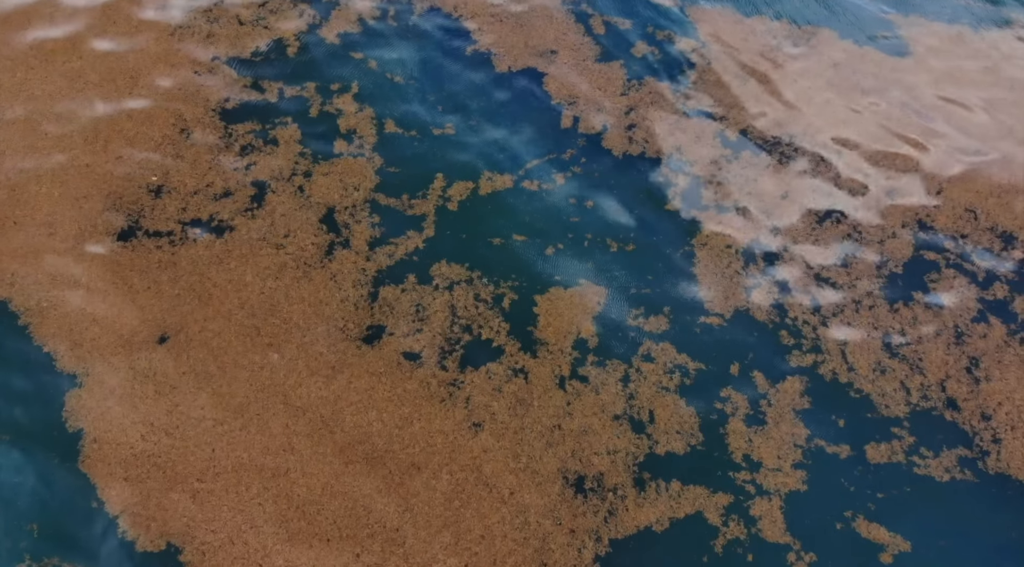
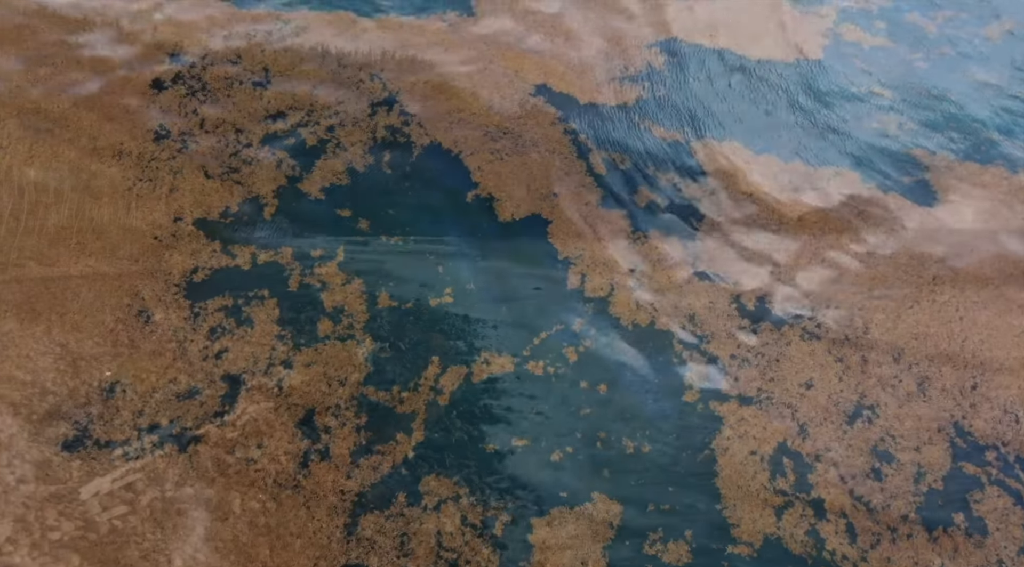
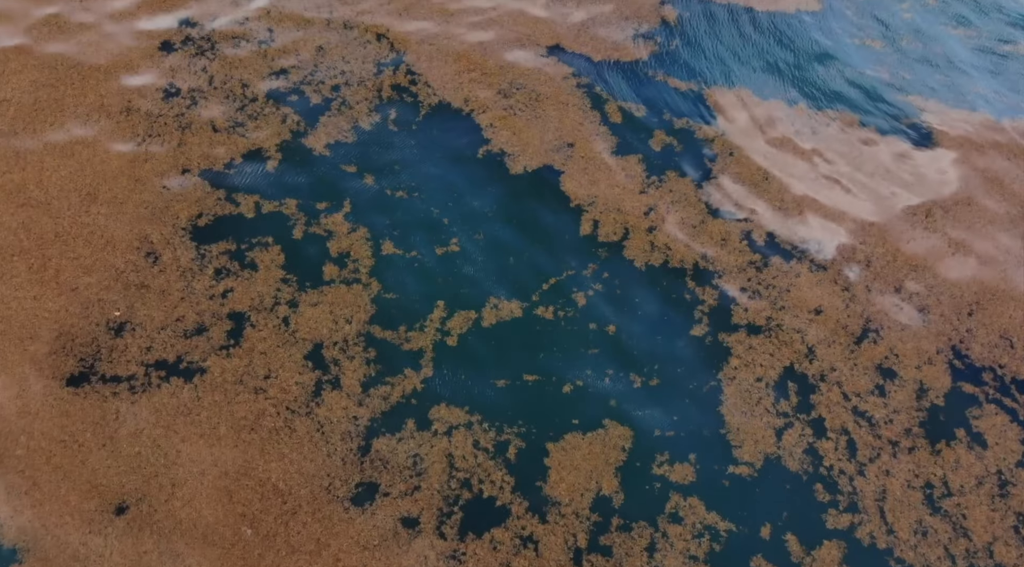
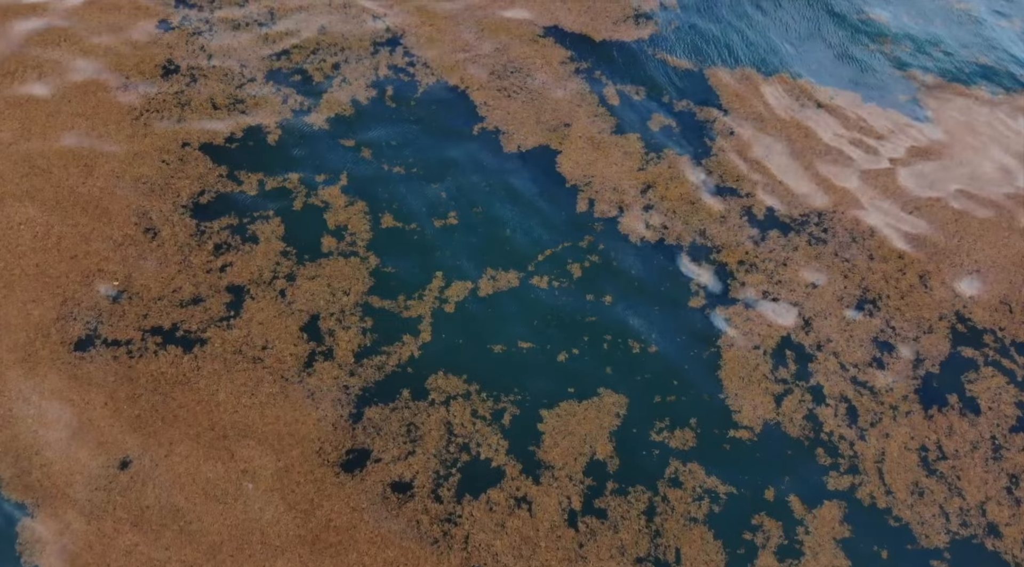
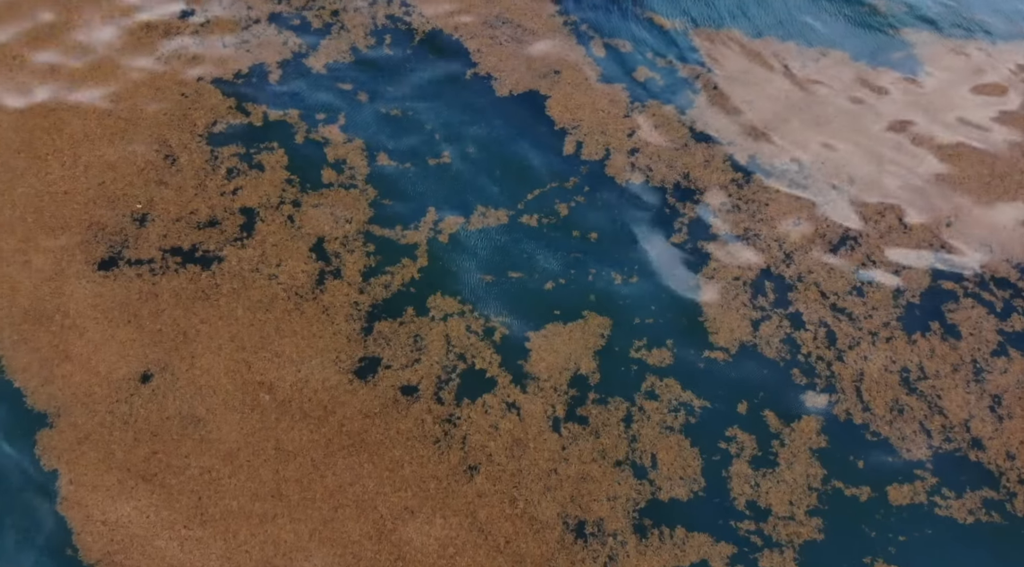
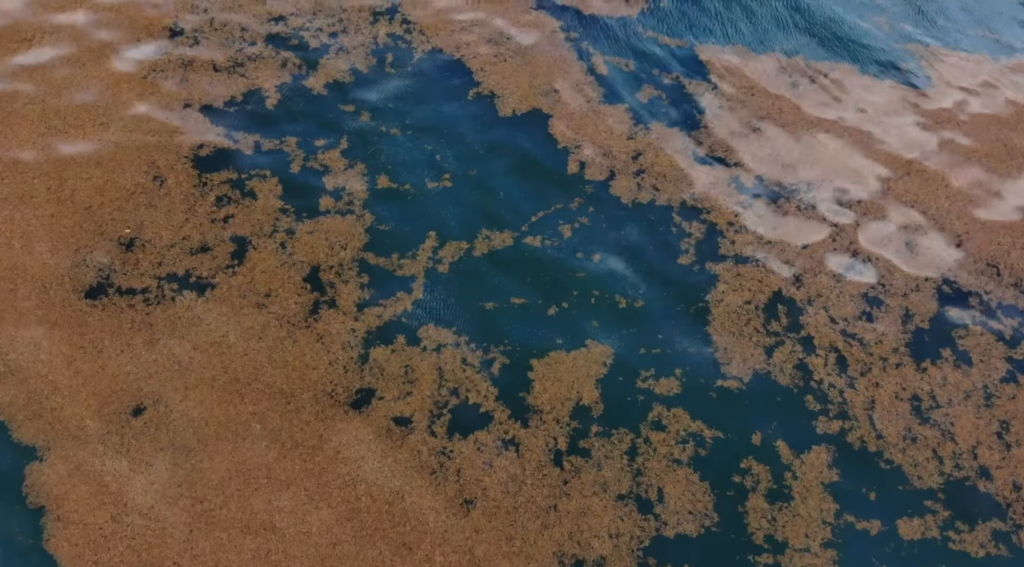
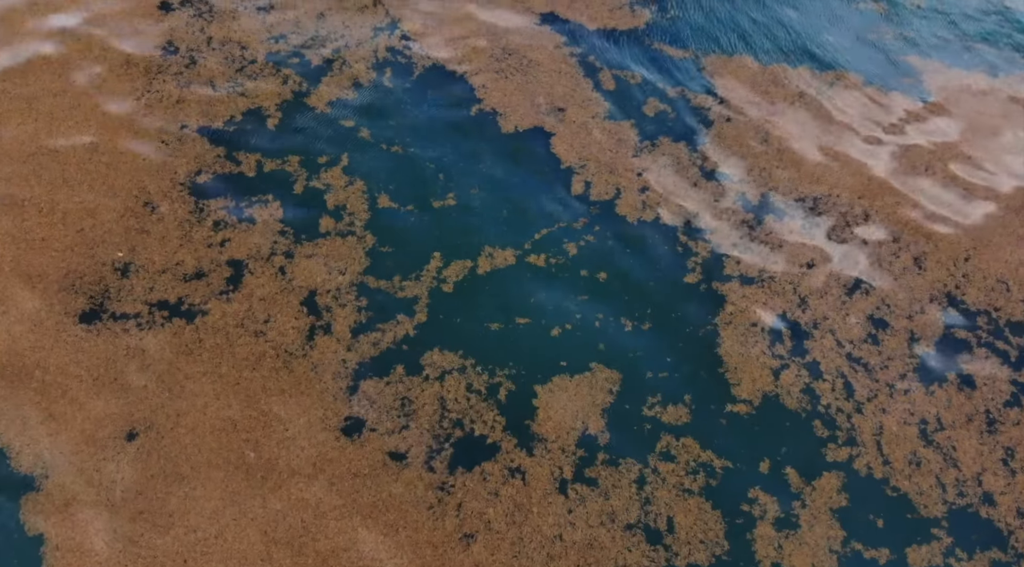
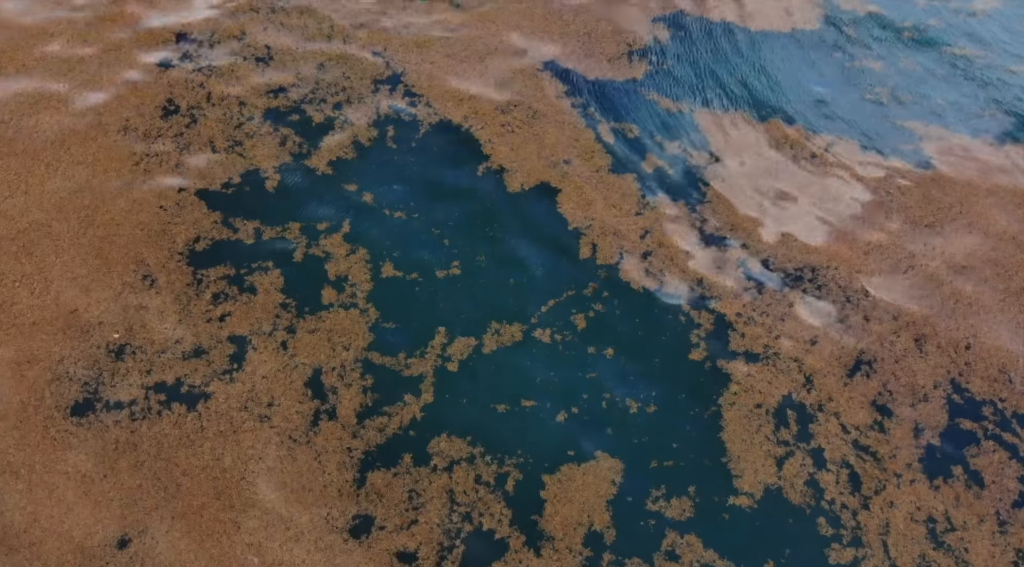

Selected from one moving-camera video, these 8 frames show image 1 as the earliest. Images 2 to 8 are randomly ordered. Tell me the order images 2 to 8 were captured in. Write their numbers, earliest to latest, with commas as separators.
5, 6, 7, 4, 3, 8, 2
